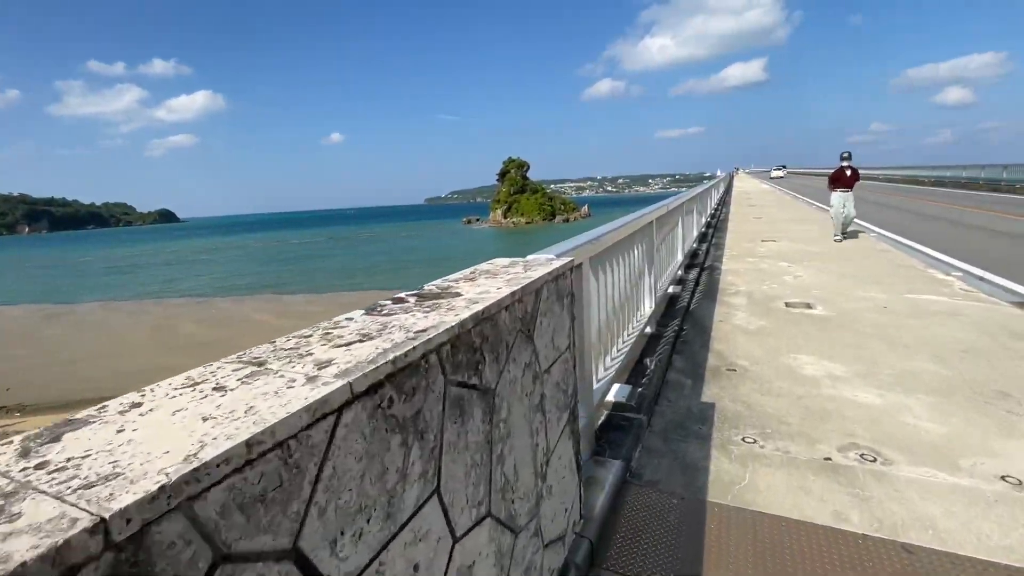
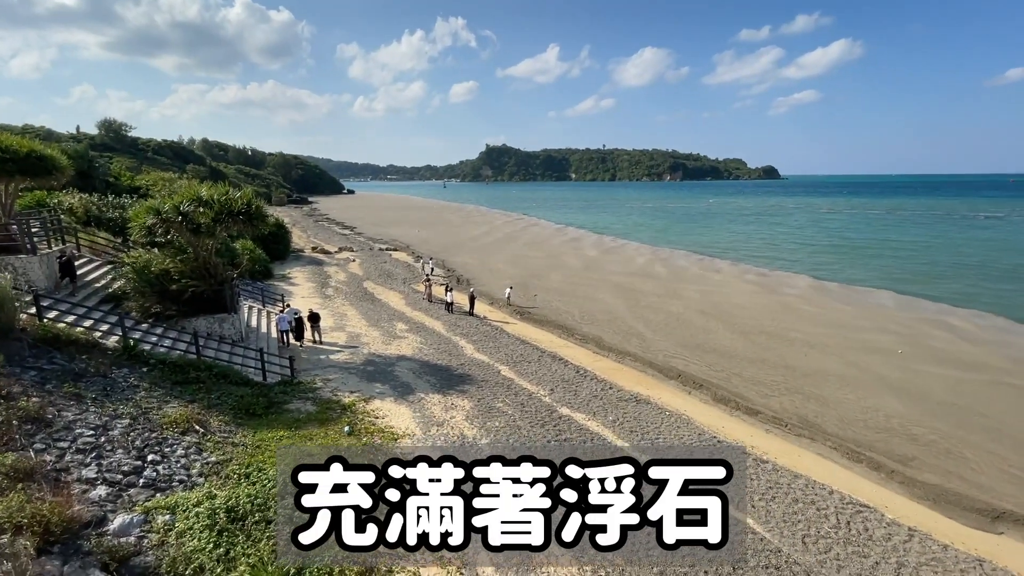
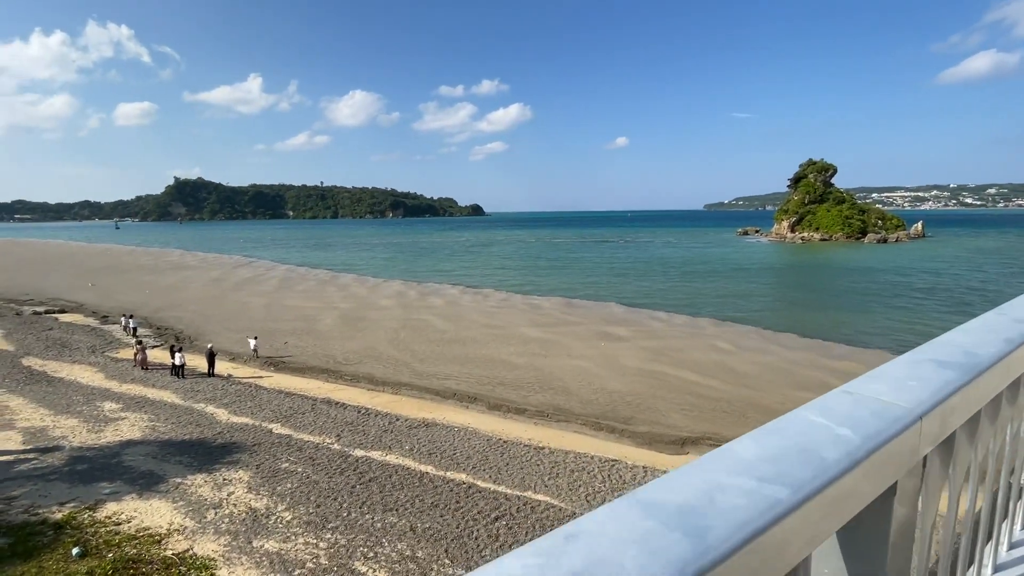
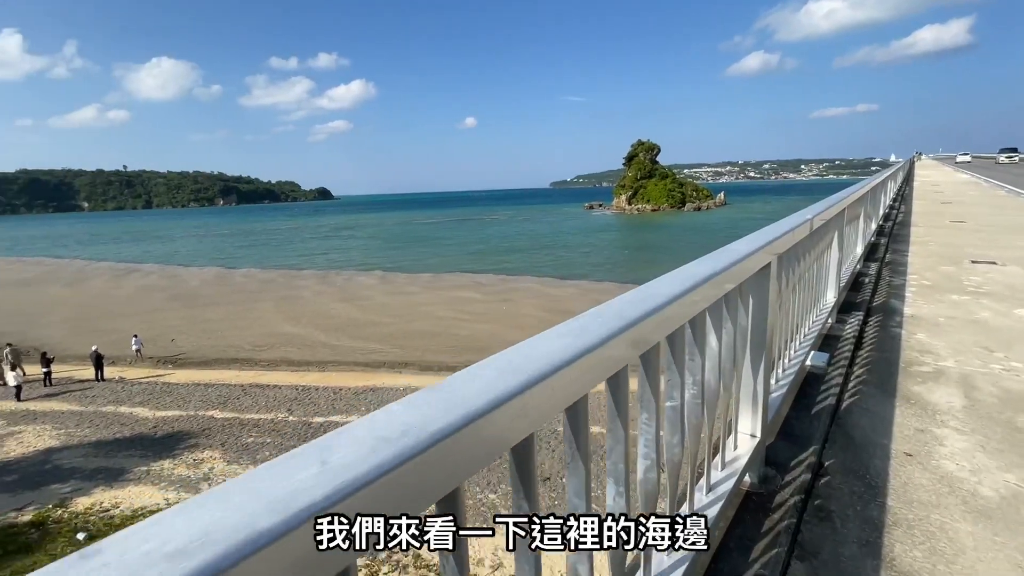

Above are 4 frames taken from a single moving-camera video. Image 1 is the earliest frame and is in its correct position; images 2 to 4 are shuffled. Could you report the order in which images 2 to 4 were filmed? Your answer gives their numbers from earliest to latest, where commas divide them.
4, 3, 2
